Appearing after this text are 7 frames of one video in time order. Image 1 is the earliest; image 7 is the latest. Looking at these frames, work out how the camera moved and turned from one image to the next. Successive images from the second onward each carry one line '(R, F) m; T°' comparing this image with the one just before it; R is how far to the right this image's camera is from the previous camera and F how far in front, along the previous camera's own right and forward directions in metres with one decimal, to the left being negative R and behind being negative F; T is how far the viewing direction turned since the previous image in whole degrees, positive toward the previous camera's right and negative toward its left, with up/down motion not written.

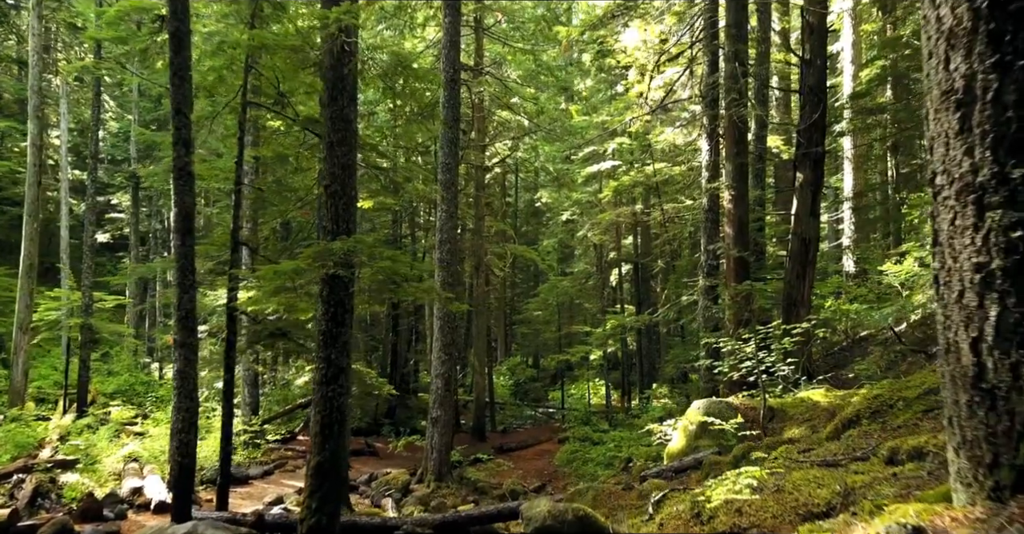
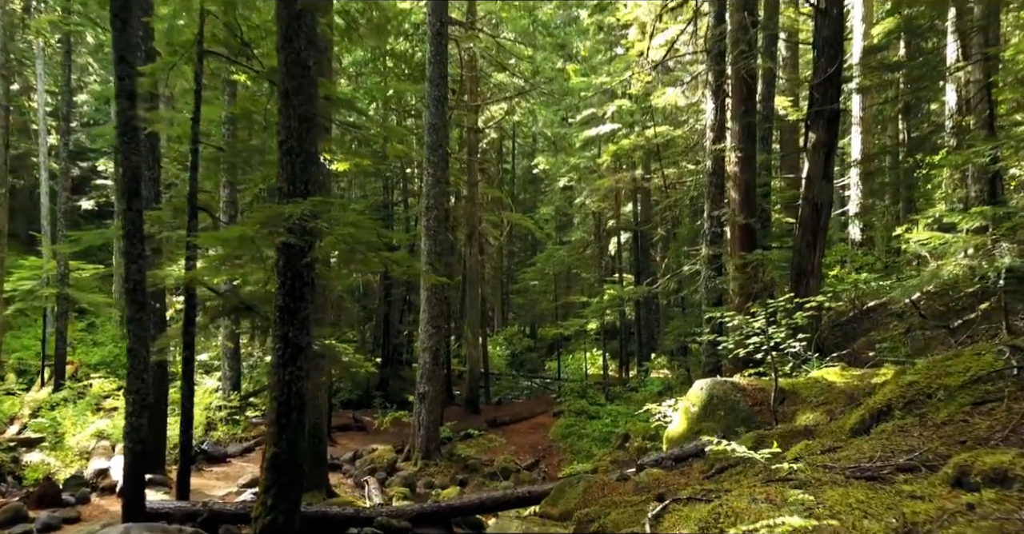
(+0.2, +0.9) m; 0°
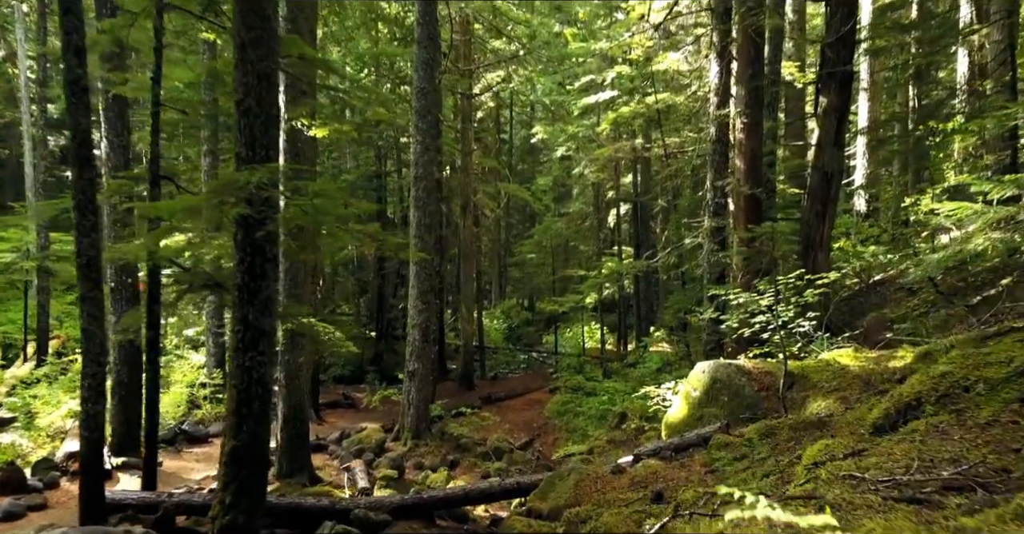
(+0.1, +0.7) m; 0°
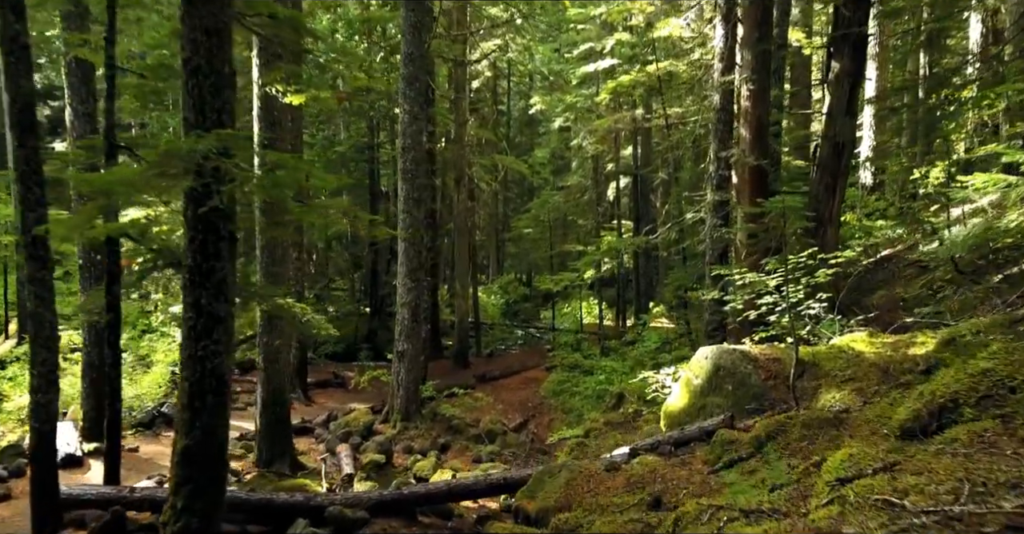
(+0.1, +0.7) m; 0°
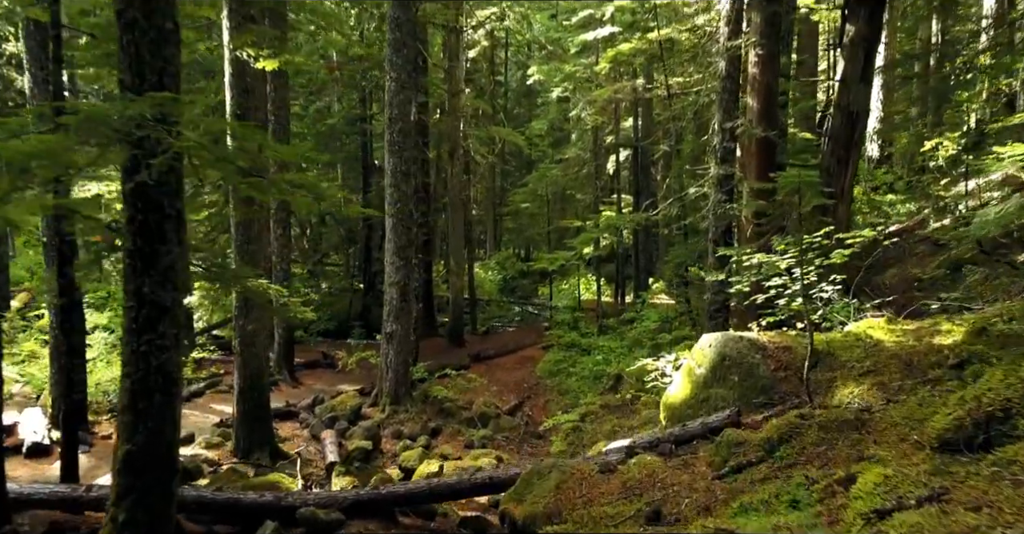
(+0.1, +0.7) m; 0°
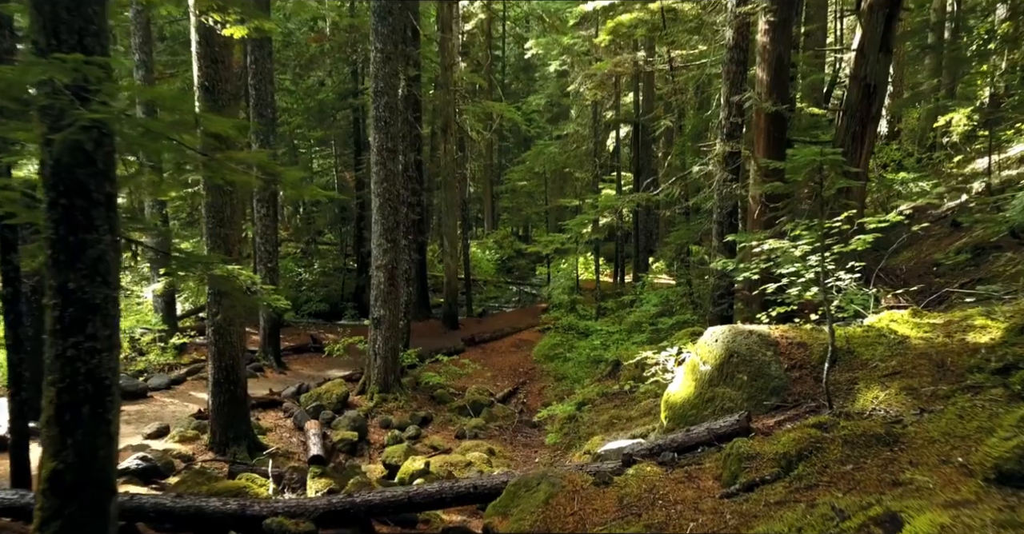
(+0.1, +0.7) m; 0°
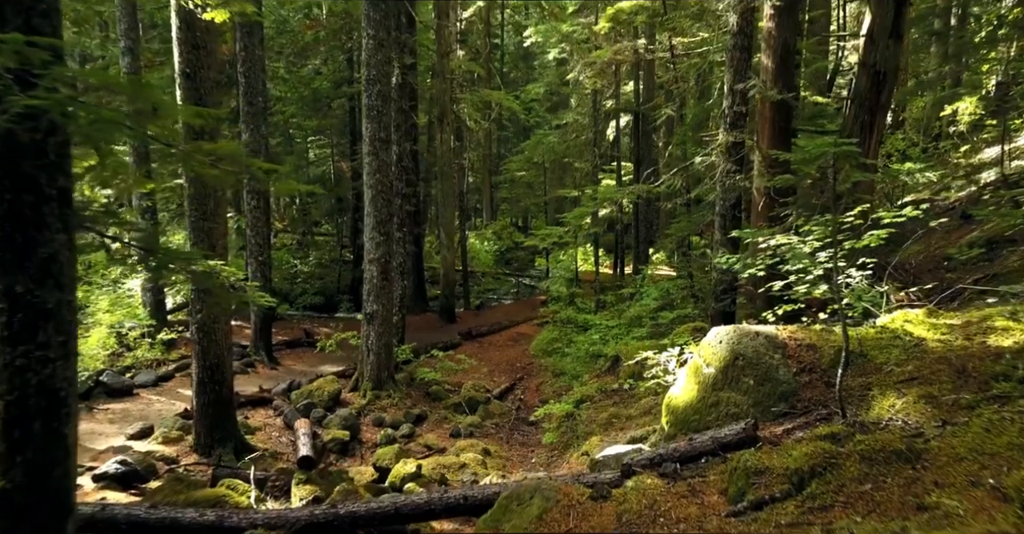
(+0.1, +0.4) m; 0°
